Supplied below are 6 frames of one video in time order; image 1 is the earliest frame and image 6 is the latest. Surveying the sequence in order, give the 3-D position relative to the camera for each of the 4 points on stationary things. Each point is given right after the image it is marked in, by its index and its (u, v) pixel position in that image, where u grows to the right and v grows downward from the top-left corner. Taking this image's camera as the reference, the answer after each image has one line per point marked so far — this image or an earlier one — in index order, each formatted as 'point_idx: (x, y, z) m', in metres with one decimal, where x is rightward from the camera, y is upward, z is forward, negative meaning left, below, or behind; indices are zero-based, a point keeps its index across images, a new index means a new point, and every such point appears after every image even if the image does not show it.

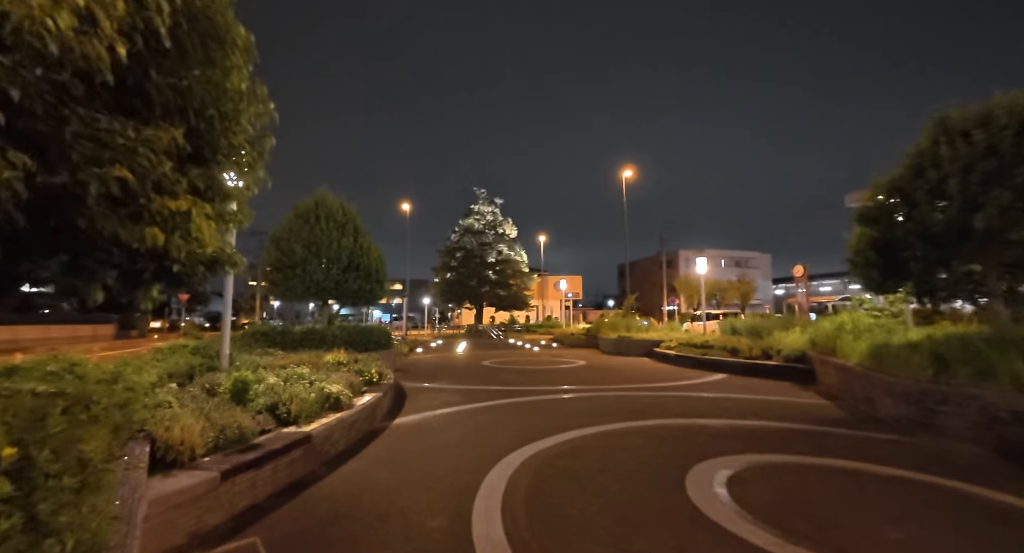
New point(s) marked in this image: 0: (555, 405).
0: (+1.0, -2.9, +10.6) m
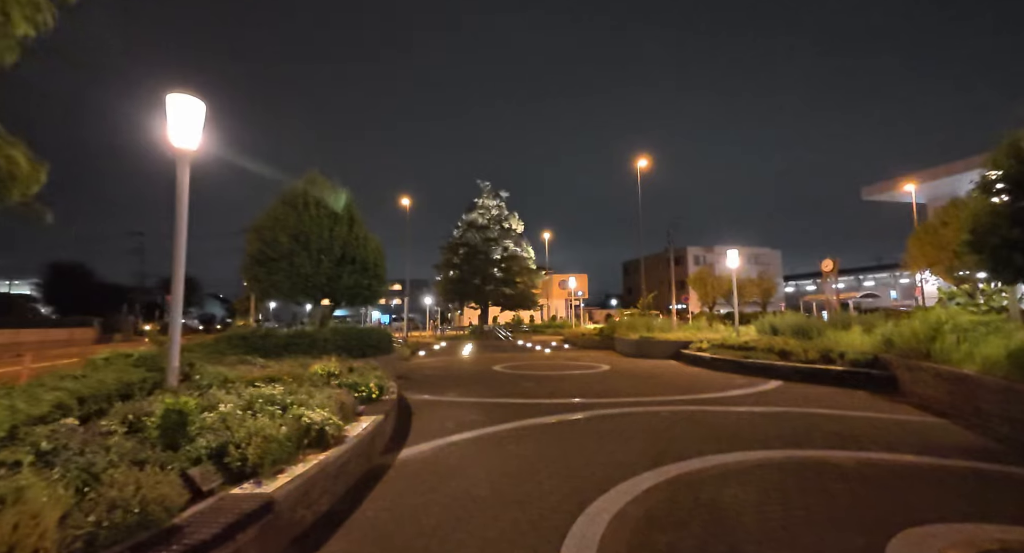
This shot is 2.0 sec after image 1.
0: (+1.6, -2.7, +8.5) m
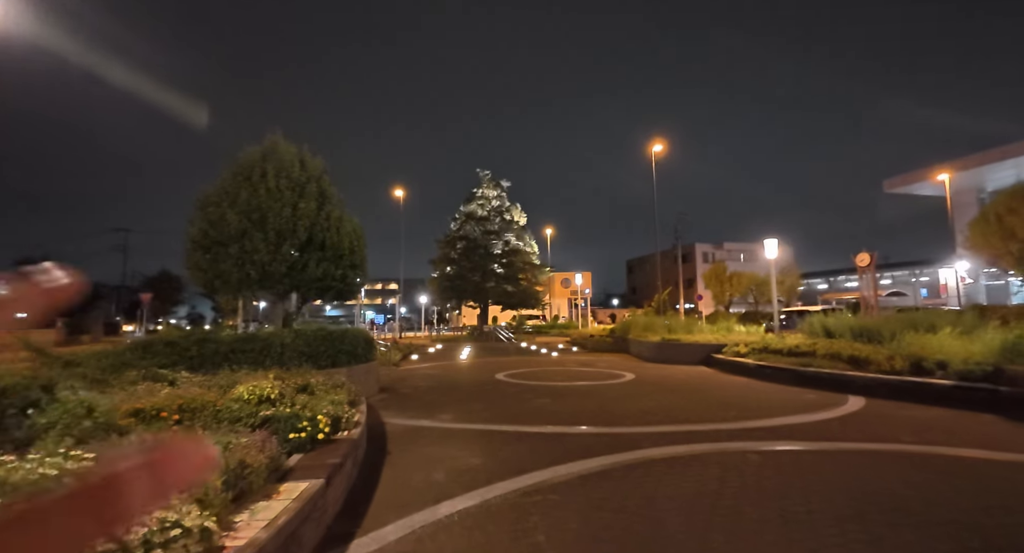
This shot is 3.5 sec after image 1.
0: (+1.8, -2.4, +5.7) m
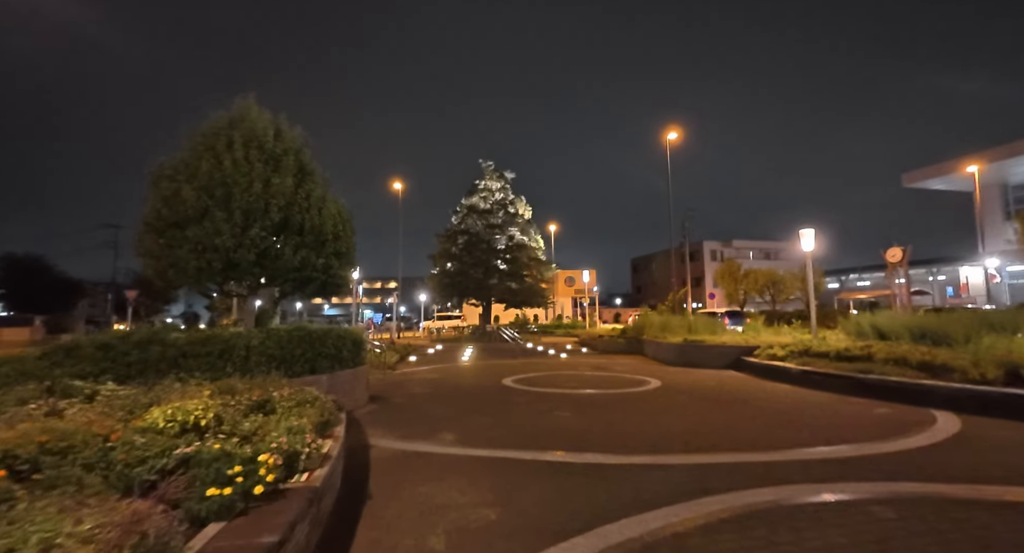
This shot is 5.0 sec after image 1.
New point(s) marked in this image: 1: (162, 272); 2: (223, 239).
0: (+2.1, -2.2, +3.9) m
1: (-6.8, +0.1, +9.2) m
2: (-5.4, +0.7, +8.9) m
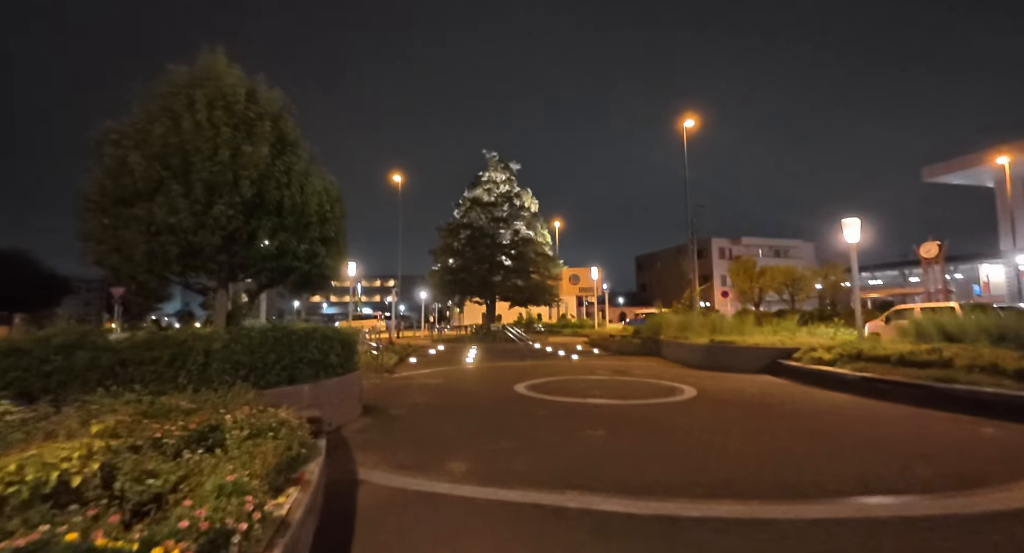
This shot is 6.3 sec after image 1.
0: (+2.4, -2.0, +2.2) m
1: (-6.5, +0.3, +7.6) m
2: (-5.1, +0.9, +7.2) m
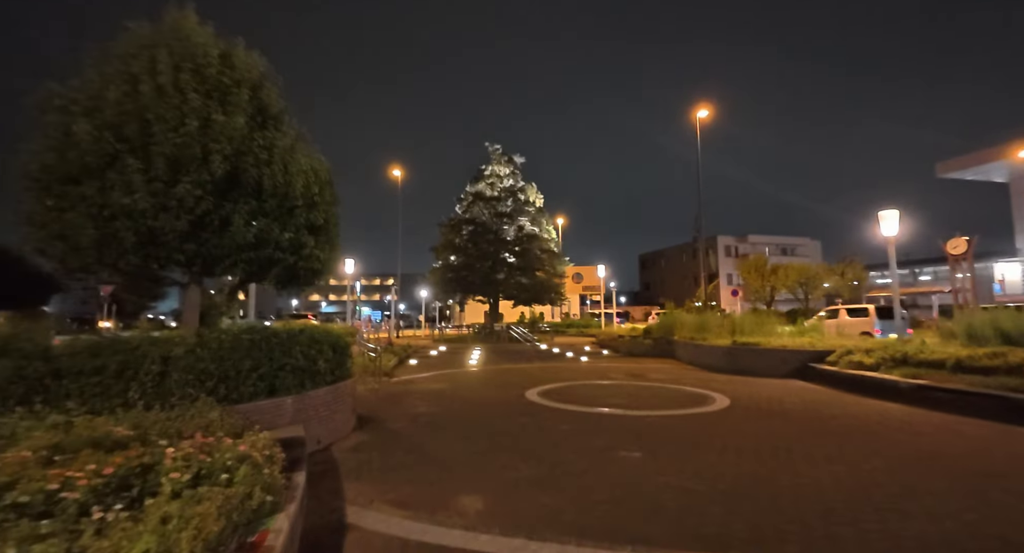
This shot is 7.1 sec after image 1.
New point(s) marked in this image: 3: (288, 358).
0: (+2.7, -2.0, +1.1) m
1: (-6.2, +0.4, +6.4) m
2: (-4.8, +1.0, +6.0) m
3: (-3.1, -1.1, +6.6) m
